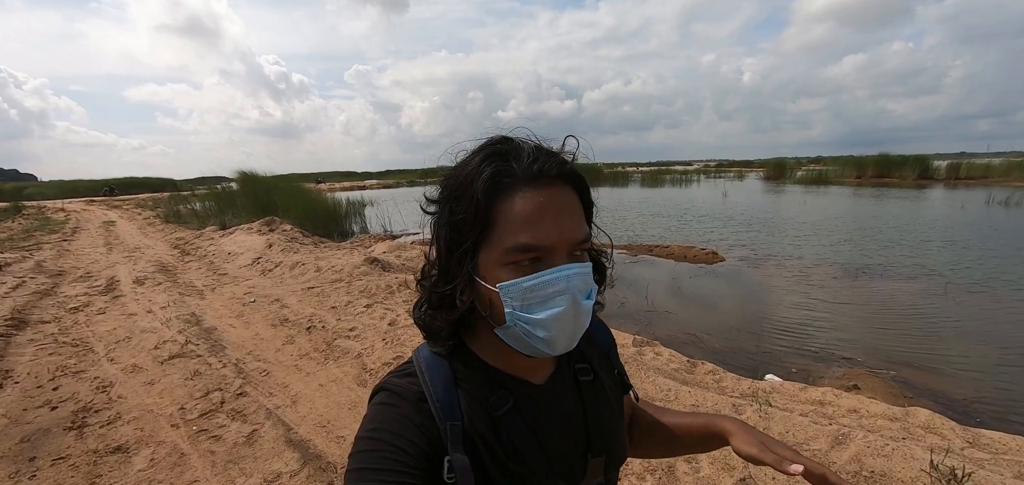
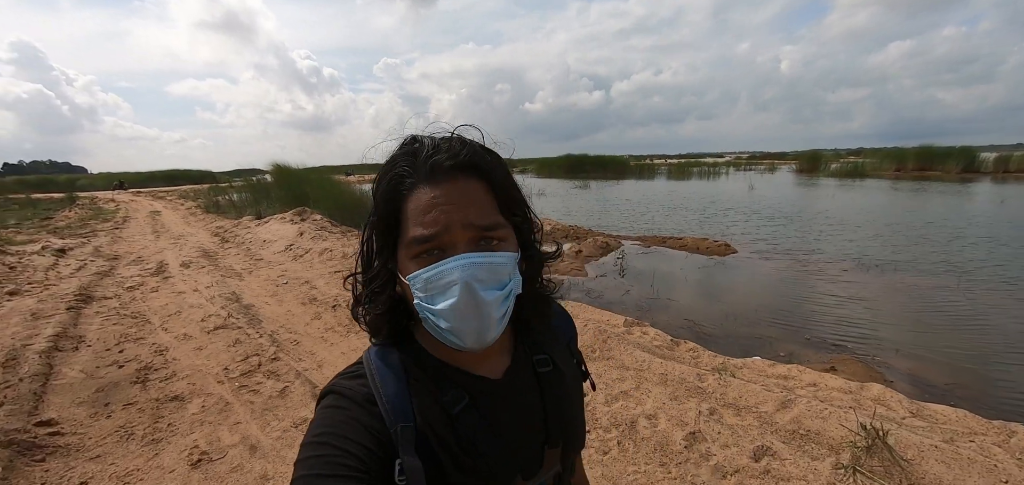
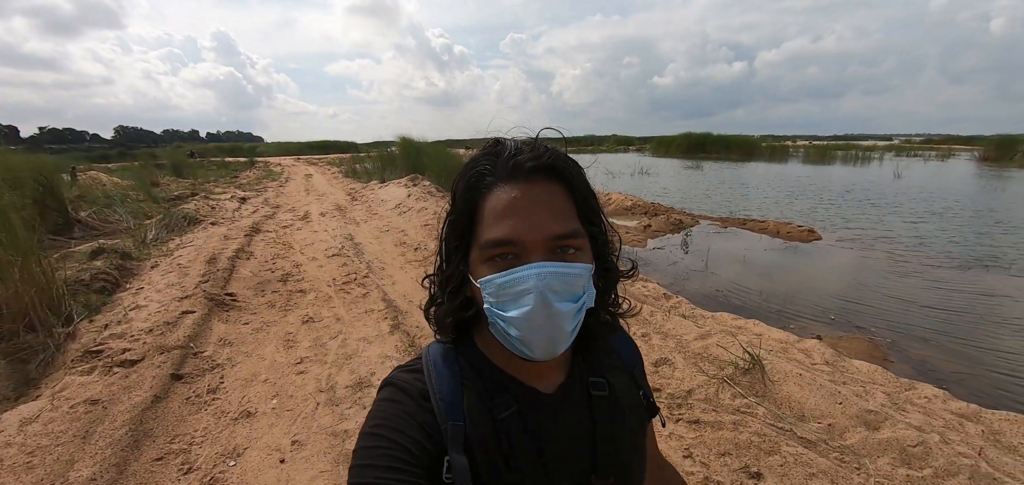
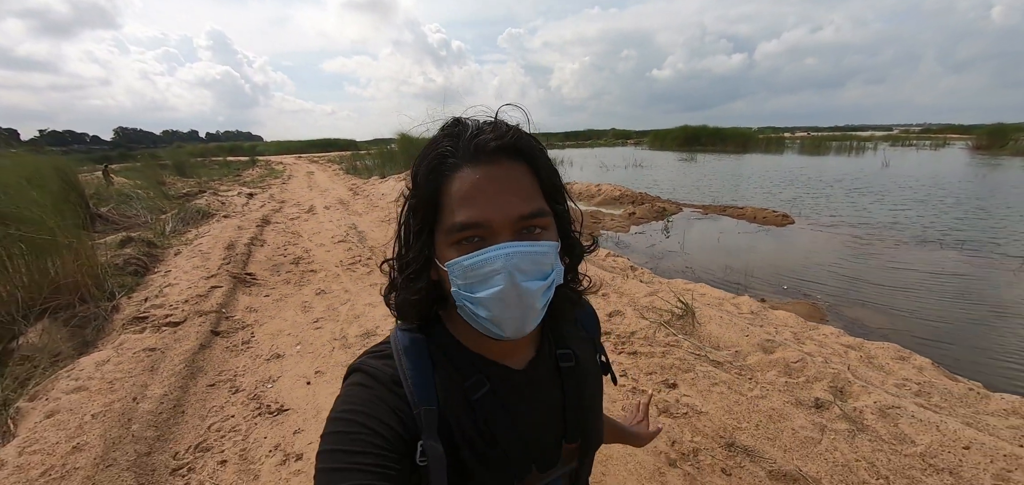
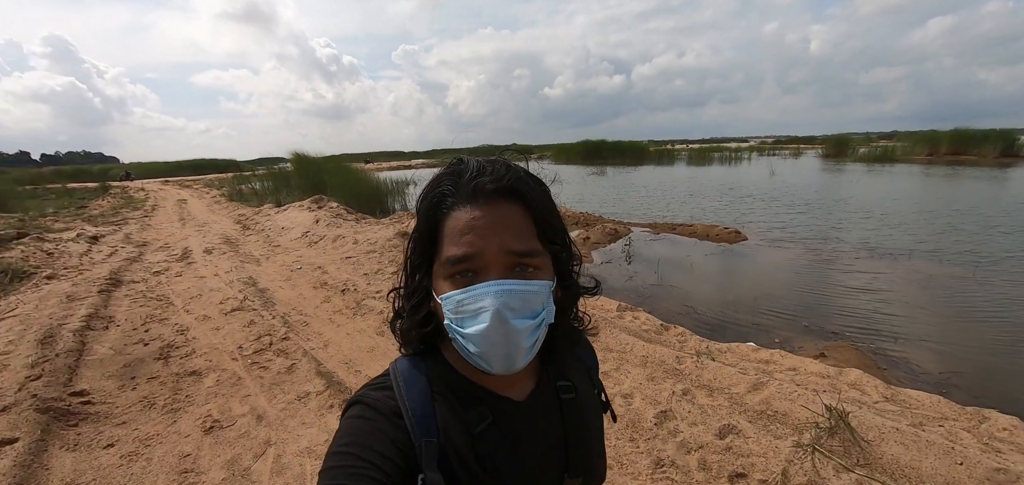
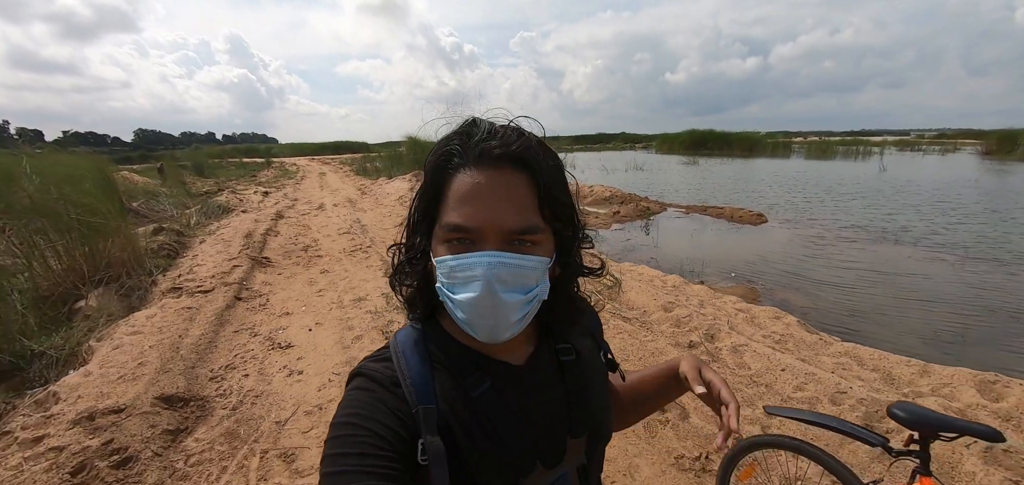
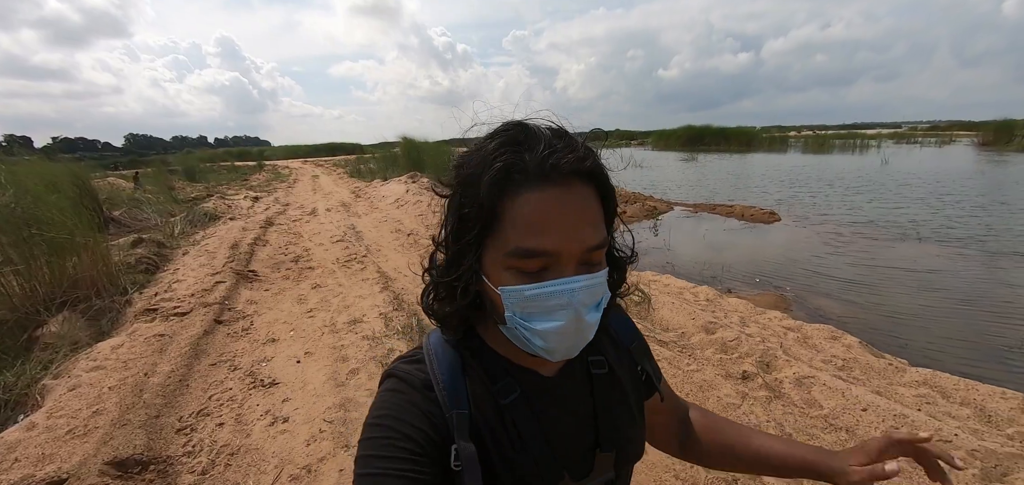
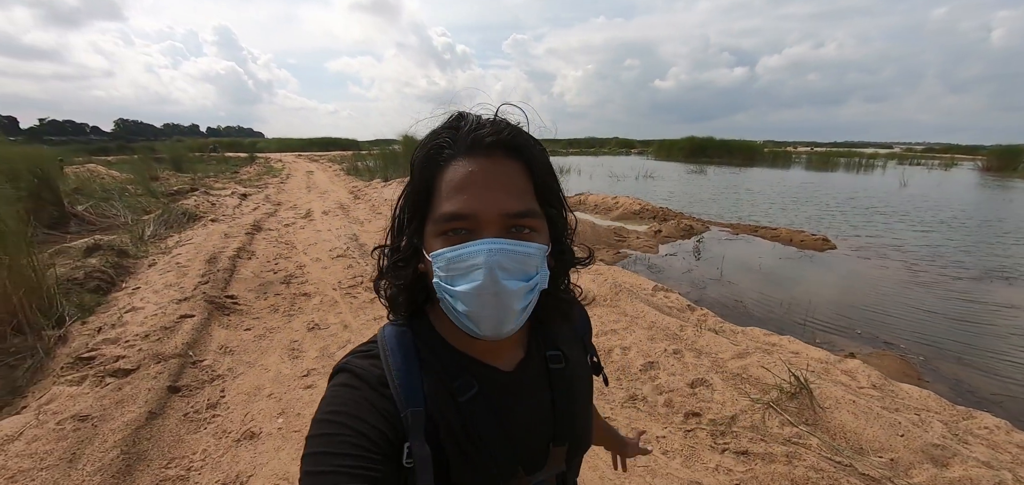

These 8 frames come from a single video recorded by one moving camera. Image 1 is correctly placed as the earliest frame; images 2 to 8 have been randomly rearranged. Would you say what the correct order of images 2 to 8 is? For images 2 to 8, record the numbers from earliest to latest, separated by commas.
2, 5, 8, 3, 4, 7, 6
